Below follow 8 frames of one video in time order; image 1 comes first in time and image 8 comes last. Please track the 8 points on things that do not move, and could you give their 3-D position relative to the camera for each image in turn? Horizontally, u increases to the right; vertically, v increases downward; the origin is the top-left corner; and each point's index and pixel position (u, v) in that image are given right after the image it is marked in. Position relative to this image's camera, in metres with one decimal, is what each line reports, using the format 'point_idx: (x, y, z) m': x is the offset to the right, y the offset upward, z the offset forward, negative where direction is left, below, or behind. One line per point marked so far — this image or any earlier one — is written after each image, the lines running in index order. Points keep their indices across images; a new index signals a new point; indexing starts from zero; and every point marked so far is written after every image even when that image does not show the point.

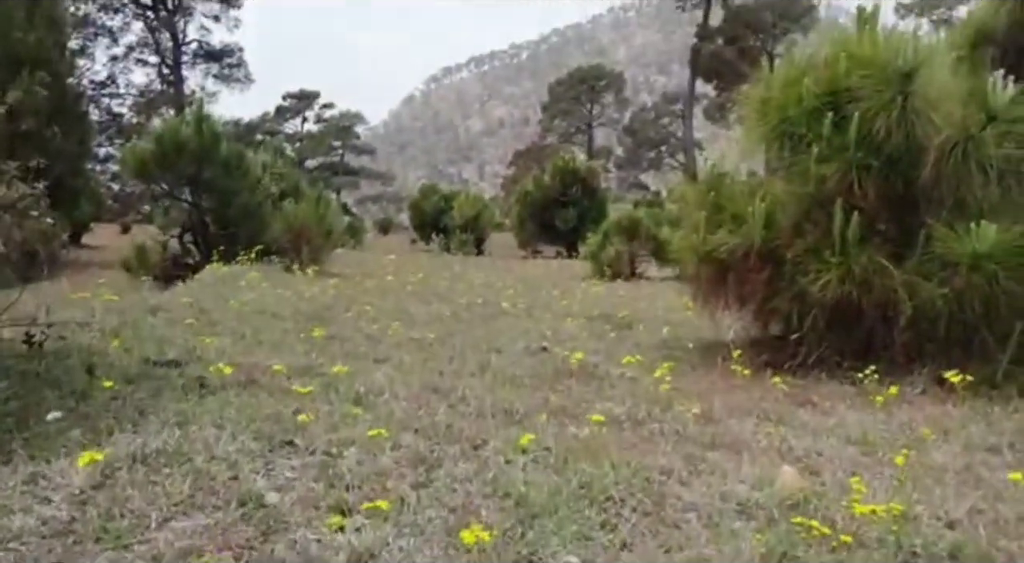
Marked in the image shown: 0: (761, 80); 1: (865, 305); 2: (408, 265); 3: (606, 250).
0: (+1.2, +1.0, +5.1) m
1: (+1.5, -0.1, +4.5) m
2: (-1.5, +0.2, +14.5) m
3: (+1.4, +0.5, +15.0) m
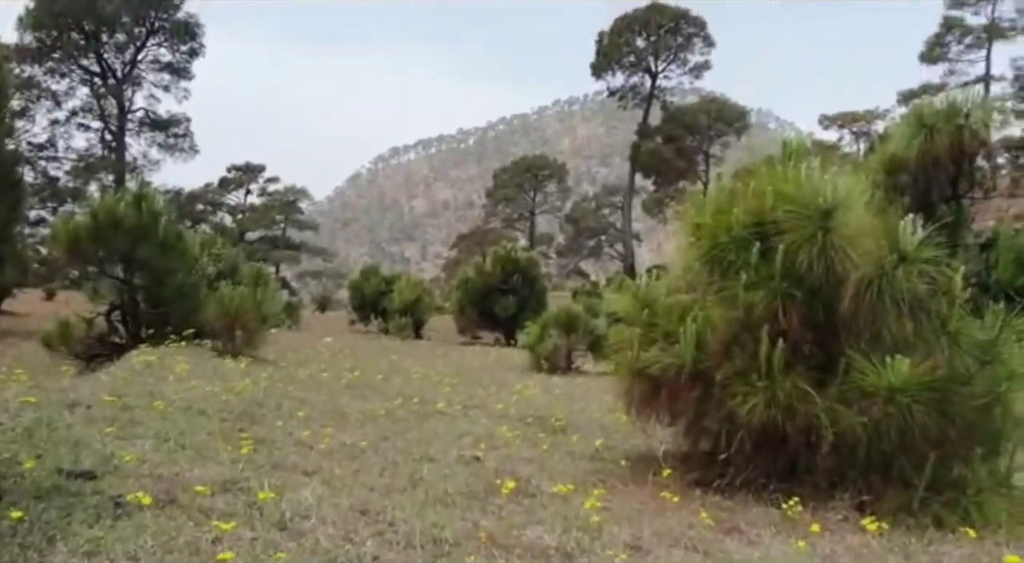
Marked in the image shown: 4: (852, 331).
0: (+0.9, +0.4, +5.2) m
1: (+1.2, -0.7, +4.6) m
2: (-2.4, -1.0, +14.4) m
3: (+0.5, -0.9, +15.0) m
4: (+1.5, -0.2, +4.6) m
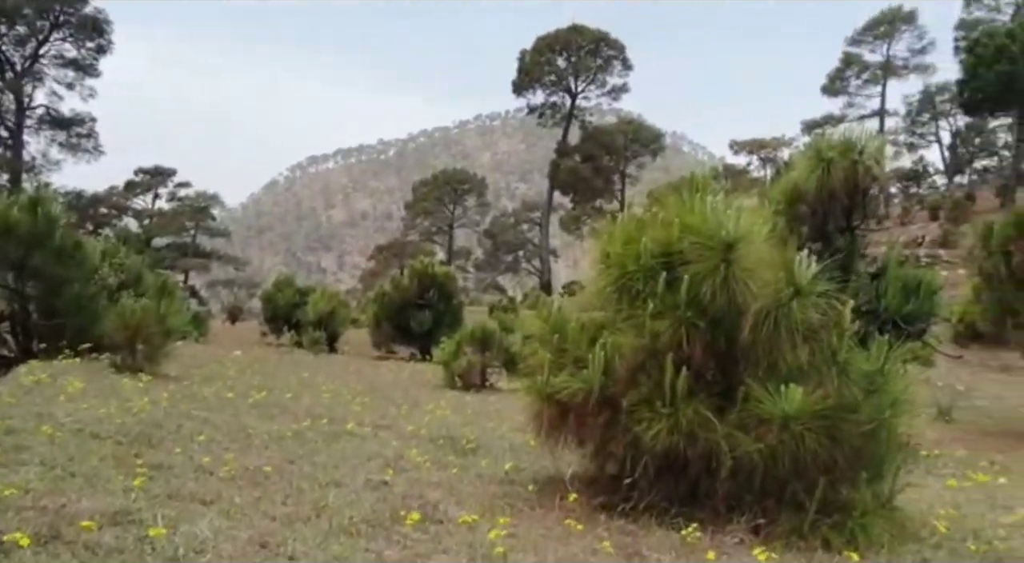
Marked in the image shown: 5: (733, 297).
0: (+0.5, +0.3, +5.3) m
1: (+0.8, -0.8, +4.7) m
2: (-3.6, -1.1, +14.1) m
3: (-0.8, -1.1, +15.0) m
4: (+1.1, -0.4, +4.7) m
5: (+1.0, -0.1, +4.7) m
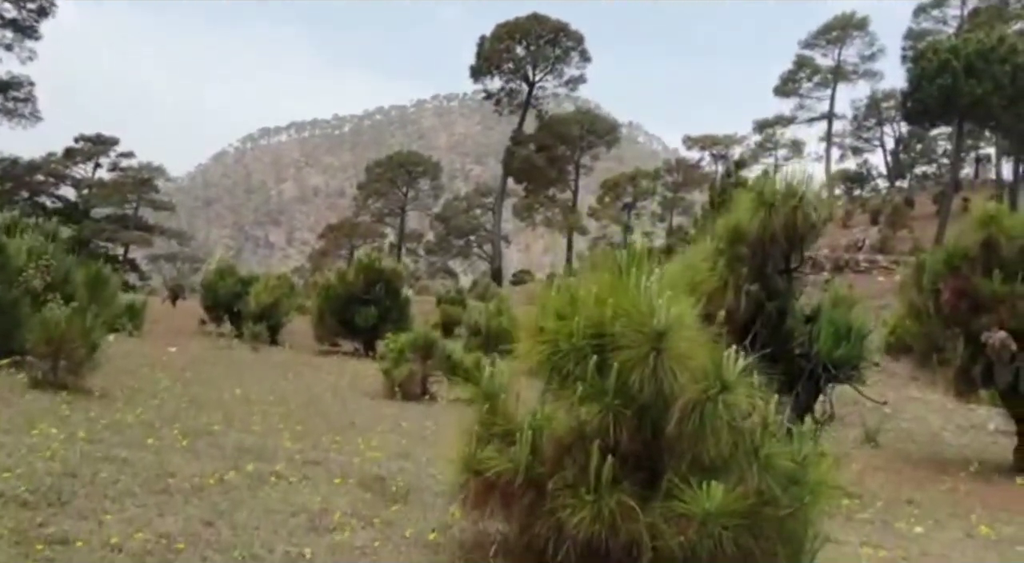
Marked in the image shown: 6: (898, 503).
0: (+0.1, -0.1, +5.2) m
1: (+0.5, -1.2, +4.7) m
2: (-4.4, -1.2, +13.9) m
3: (-1.6, -1.2, +14.9) m
4: (+0.7, -0.8, +4.7) m
5: (+0.7, -0.5, +4.6) m
6: (+3.4, -2.0, +9.1) m
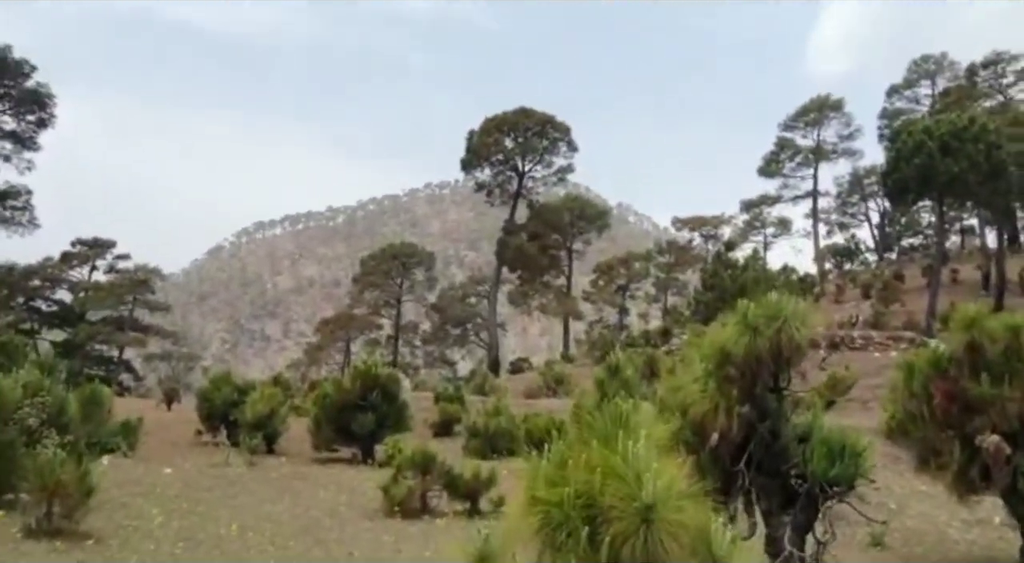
0: (+0.1, -1.0, +5.2) m
1: (+0.5, -2.0, +4.6) m
2: (-4.4, -2.9, +13.8) m
3: (-1.6, -2.9, +14.8) m
4: (+0.7, -1.5, +4.7) m
5: (+0.6, -1.3, +4.6) m
6: (+3.4, -3.0, +9.0) m
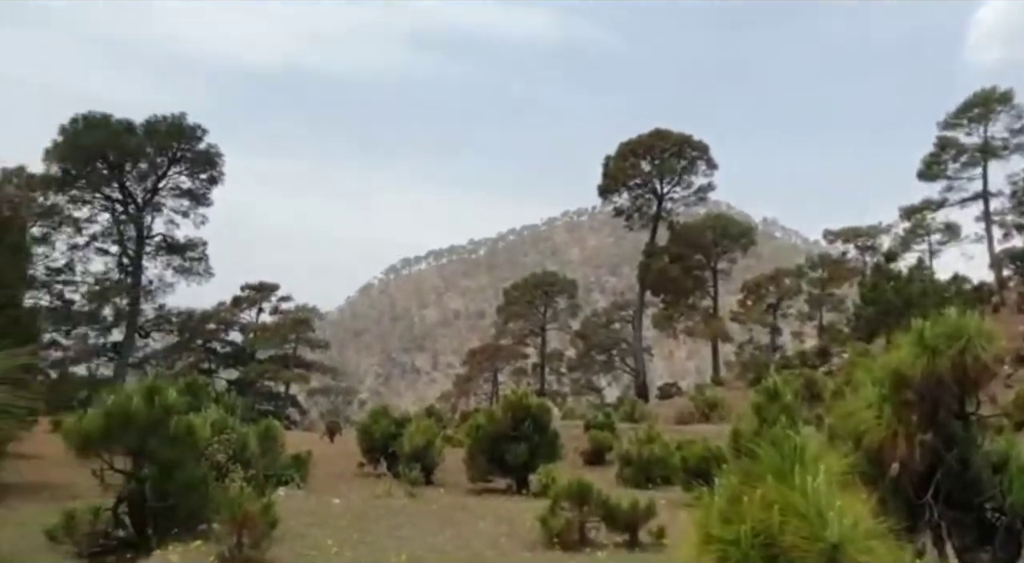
0: (+0.9, -1.1, +5.0) m
1: (+1.2, -2.1, +4.3) m
2: (-2.2, -3.4, +14.0) m
3: (+0.6, -3.3, +14.7) m
4: (+1.5, -1.6, +4.4) m
5: (+1.4, -1.4, +4.4) m
6: (+4.9, -3.0, +8.2) m
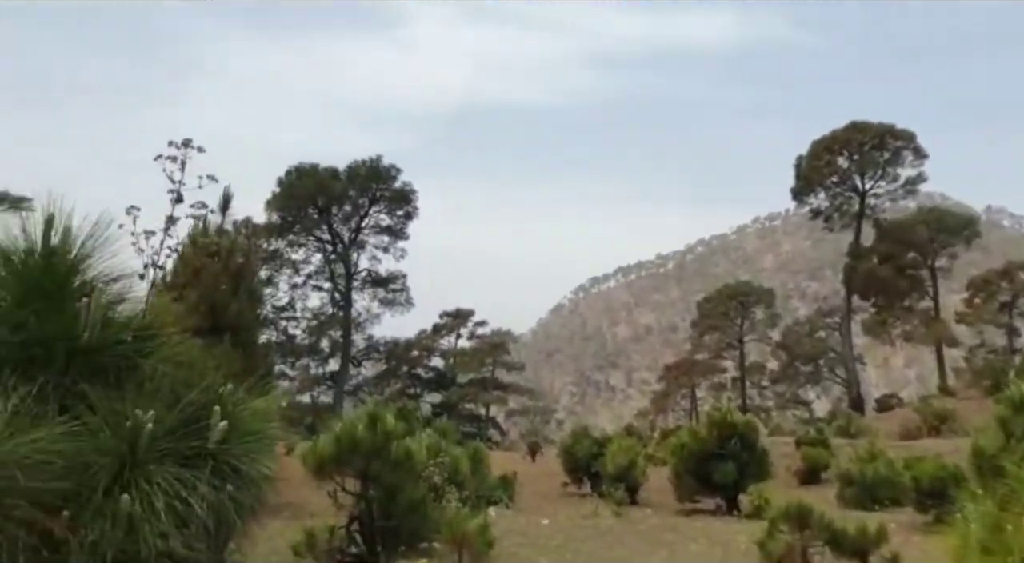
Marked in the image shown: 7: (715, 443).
0: (+1.8, -1.1, +3.3) m
1: (+2.0, -2.0, +2.5) m
2: (+0.5, -3.7, +12.7) m
3: (+3.4, -3.4, +12.8) m
4: (+2.3, -1.6, +2.5) m
5: (+2.2, -1.3, +2.5) m
6: (+6.4, -2.8, +5.7) m
7: (+3.9, -3.2, +19.8) m
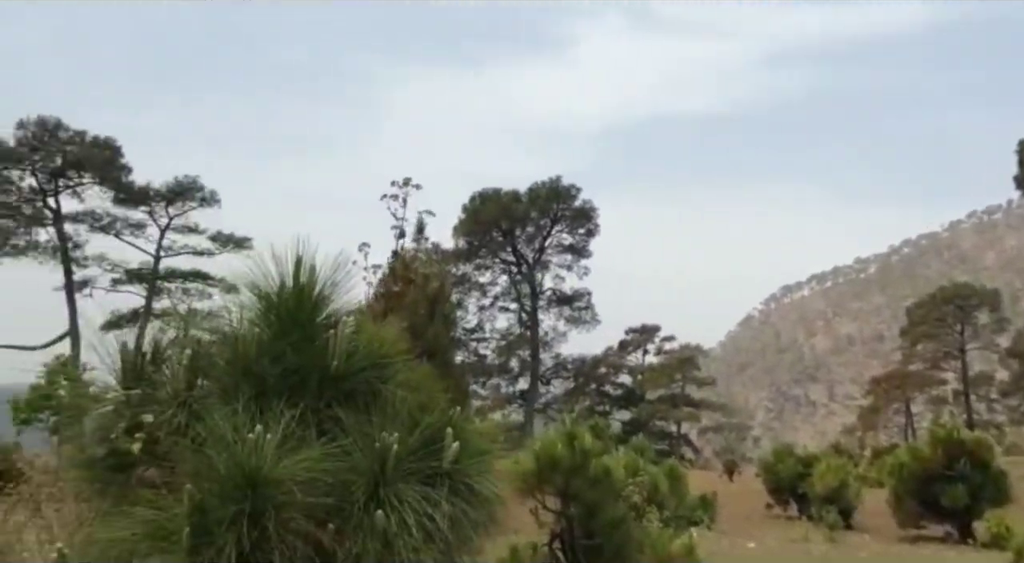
0: (+2.3, -1.0, +0.3) m
1: (+2.5, -1.9, -0.5) m
2: (+2.8, -3.8, +9.8) m
3: (+5.7, -3.4, +9.4) m
4: (+2.7, -1.4, -0.5) m
5: (+2.5, -1.2, -0.5) m
6: (+7.3, -2.5, +1.9) m
7: (+7.4, -3.3, +16.1) m
